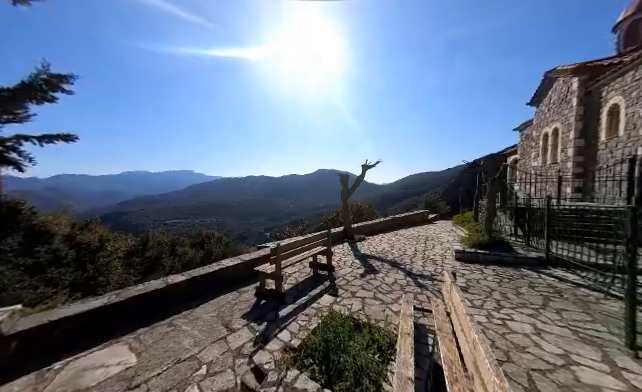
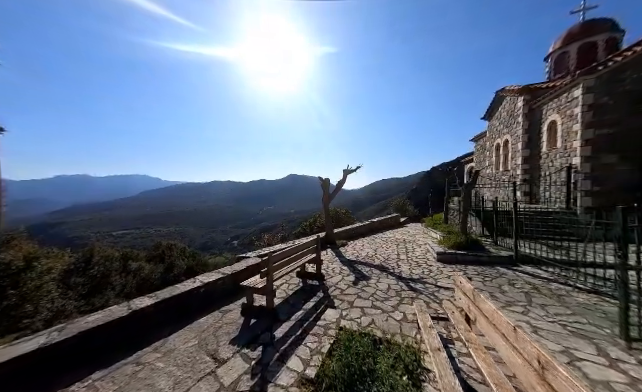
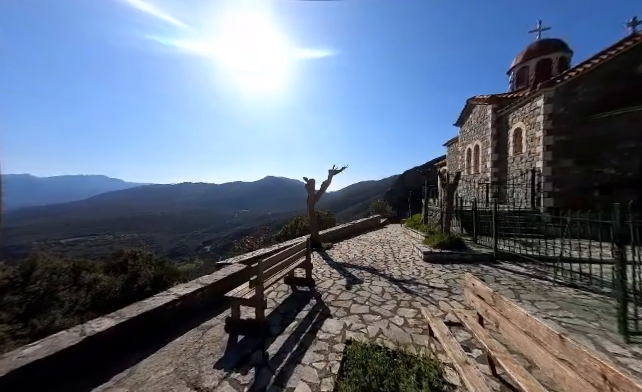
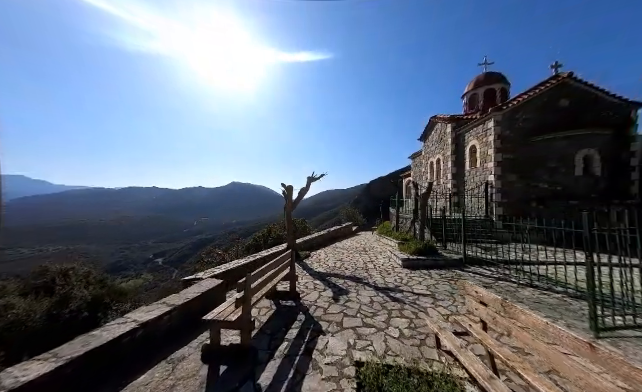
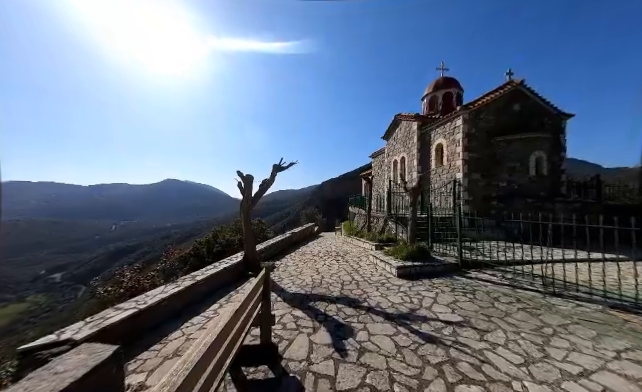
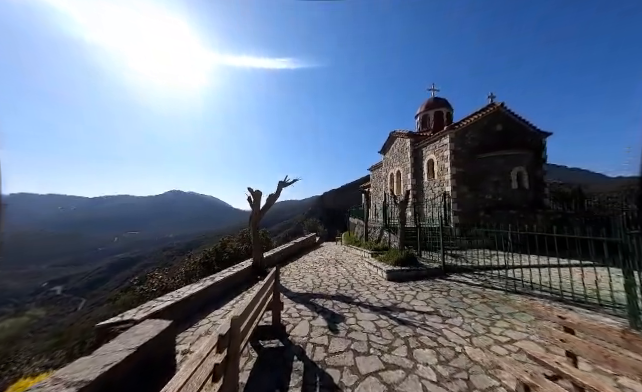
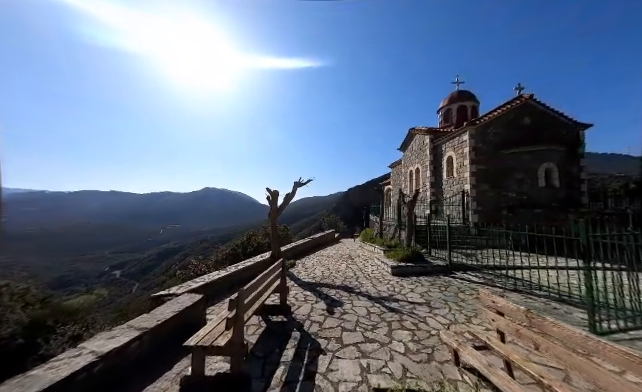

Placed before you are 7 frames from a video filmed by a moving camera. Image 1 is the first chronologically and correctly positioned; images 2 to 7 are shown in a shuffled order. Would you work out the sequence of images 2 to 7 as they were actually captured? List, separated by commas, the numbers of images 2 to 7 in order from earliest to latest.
2, 3, 4, 7, 6, 5
